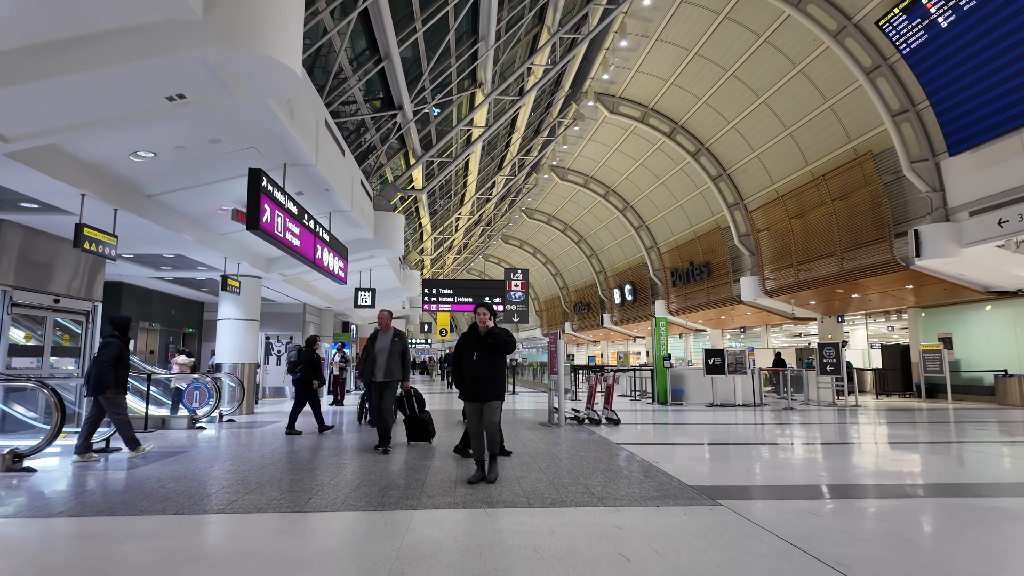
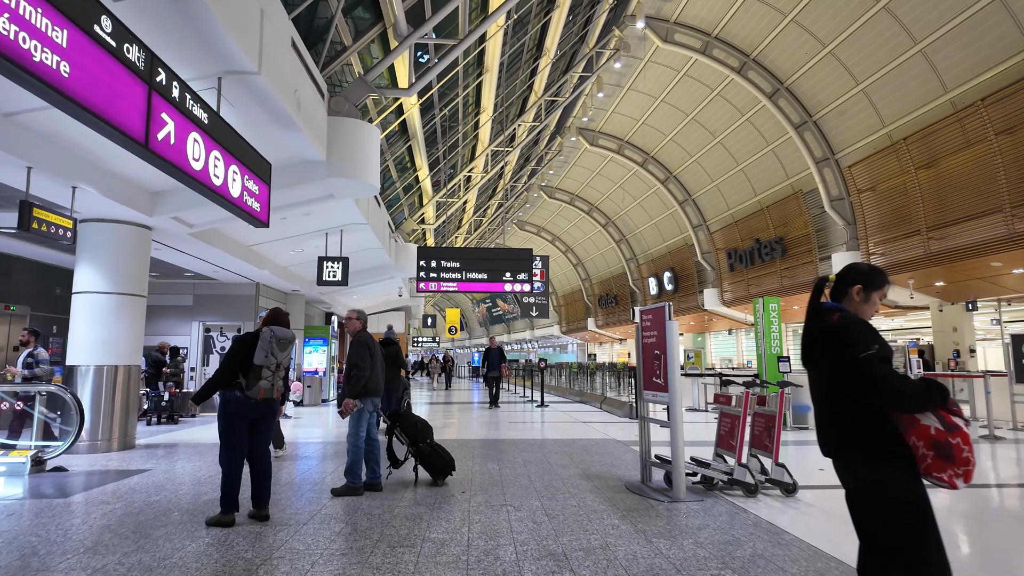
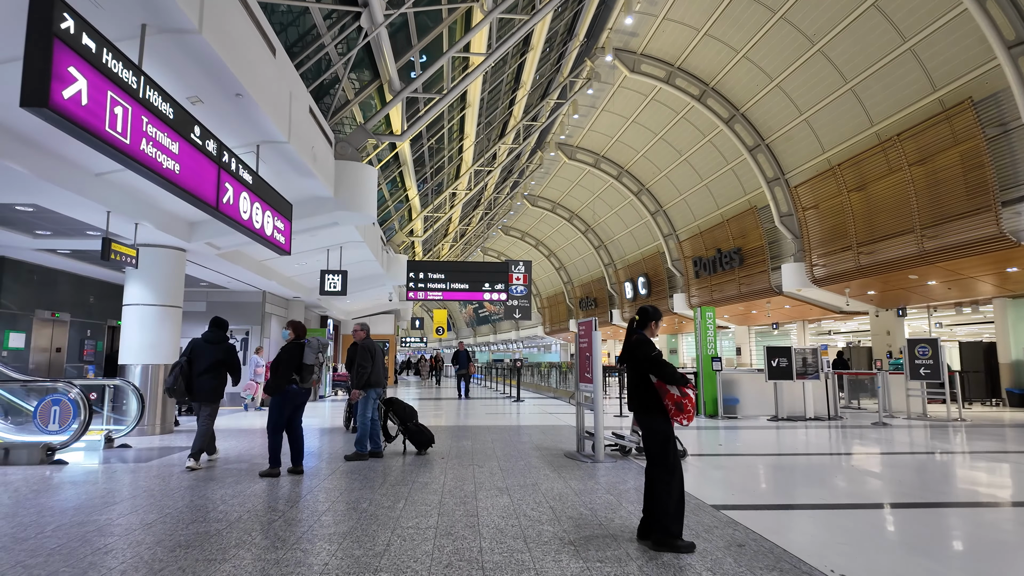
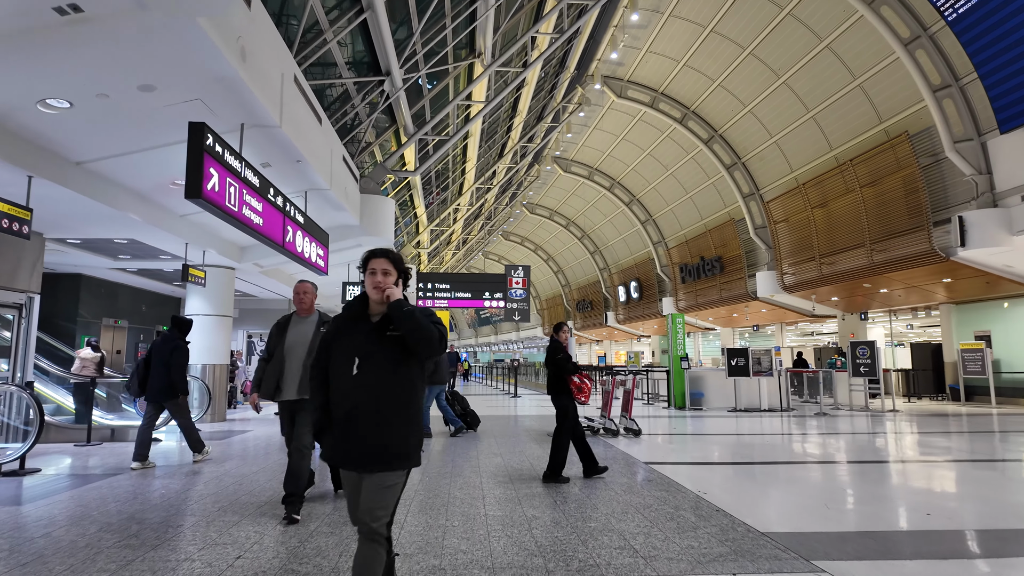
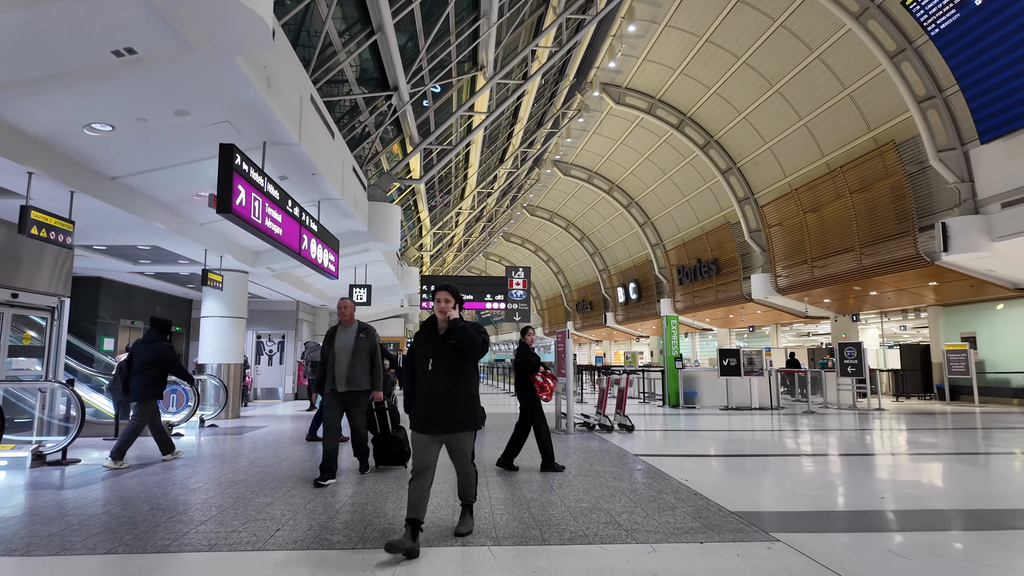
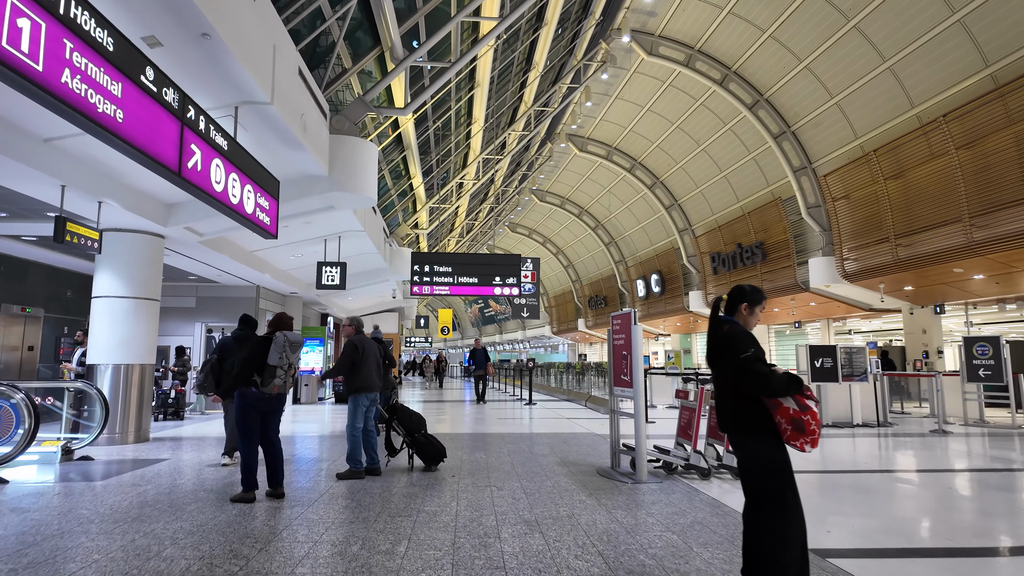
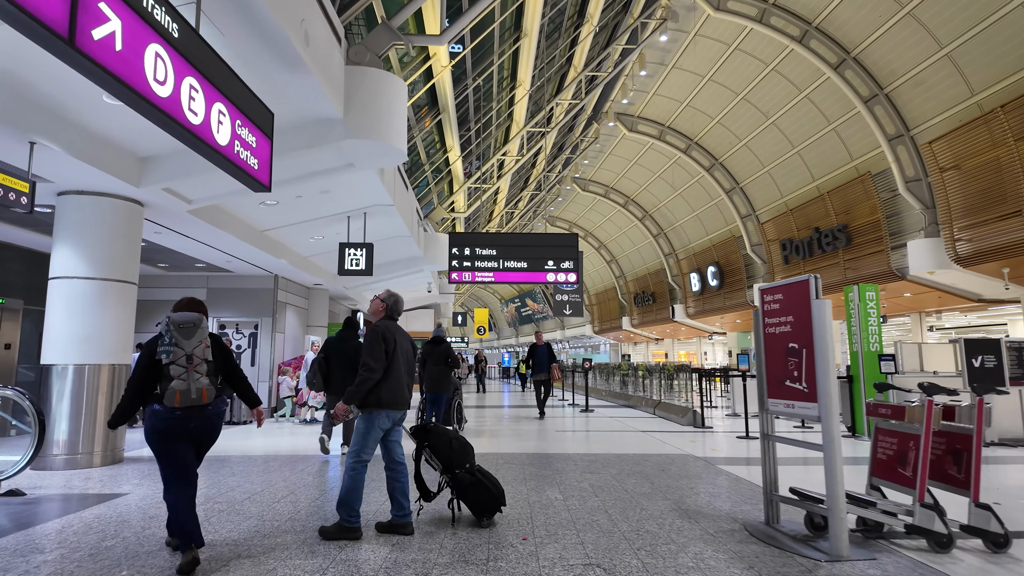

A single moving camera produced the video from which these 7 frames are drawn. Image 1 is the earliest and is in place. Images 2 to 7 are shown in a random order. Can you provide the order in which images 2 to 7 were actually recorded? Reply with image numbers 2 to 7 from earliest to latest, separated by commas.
5, 4, 3, 6, 2, 7
